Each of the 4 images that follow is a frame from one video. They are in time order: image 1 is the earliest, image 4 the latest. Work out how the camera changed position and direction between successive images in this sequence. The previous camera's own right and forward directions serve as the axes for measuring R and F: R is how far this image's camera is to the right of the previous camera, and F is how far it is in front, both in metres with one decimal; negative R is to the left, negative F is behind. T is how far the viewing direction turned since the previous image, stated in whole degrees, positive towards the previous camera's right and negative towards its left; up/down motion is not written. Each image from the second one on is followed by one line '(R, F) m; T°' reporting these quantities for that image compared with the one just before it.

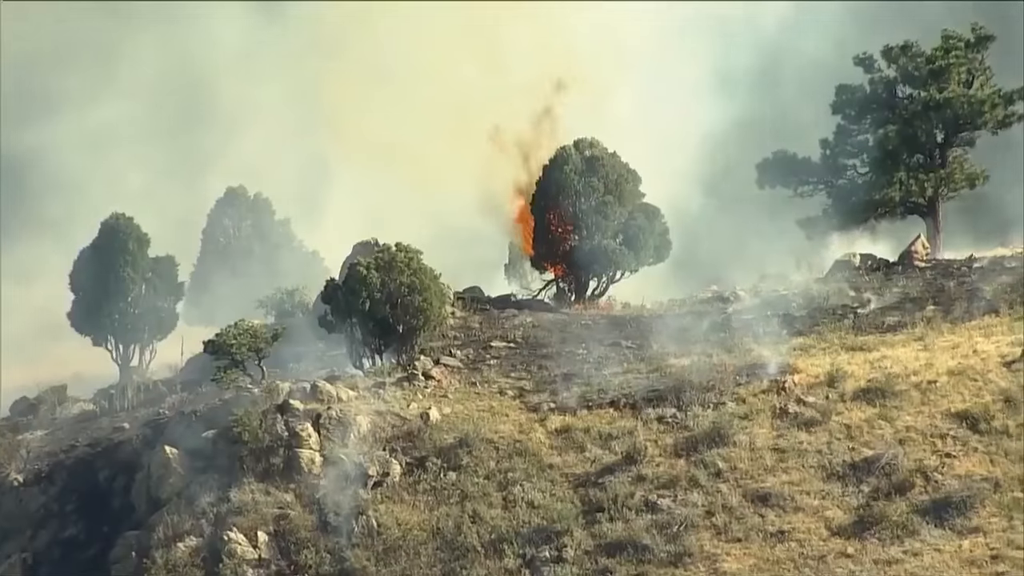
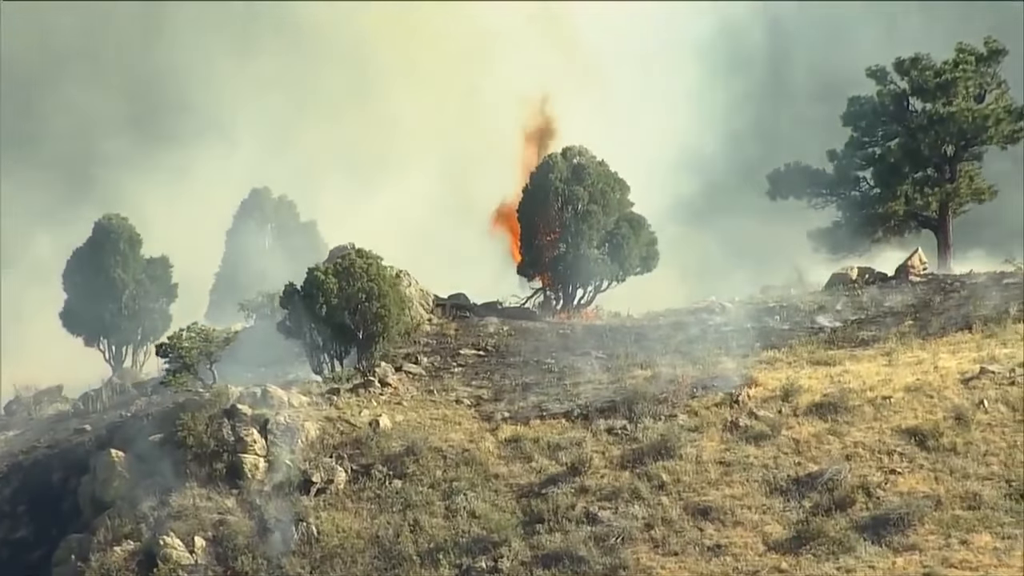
(+0.7, +0.2) m; +1°
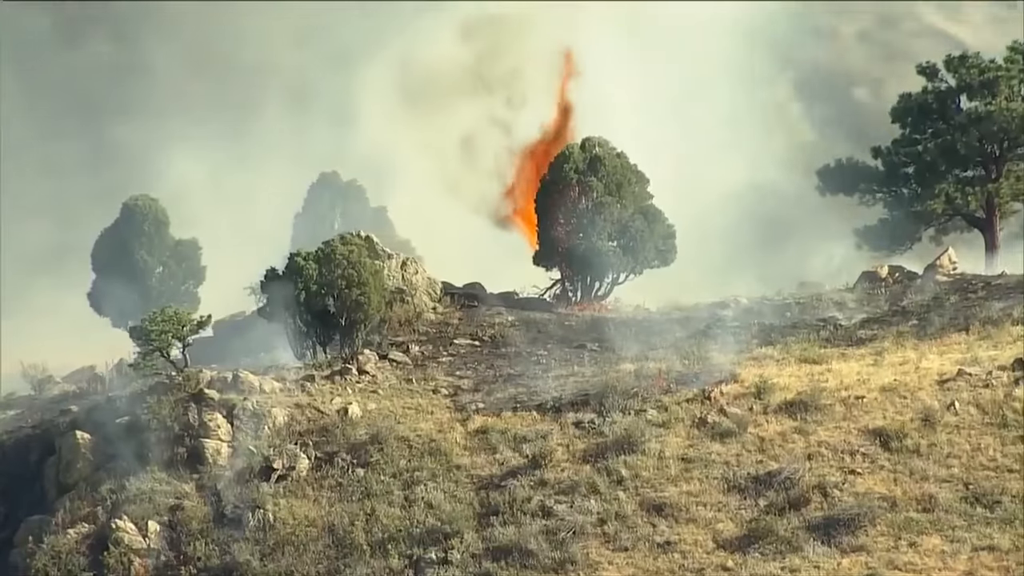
(+0.9, +0.1) m; -1°
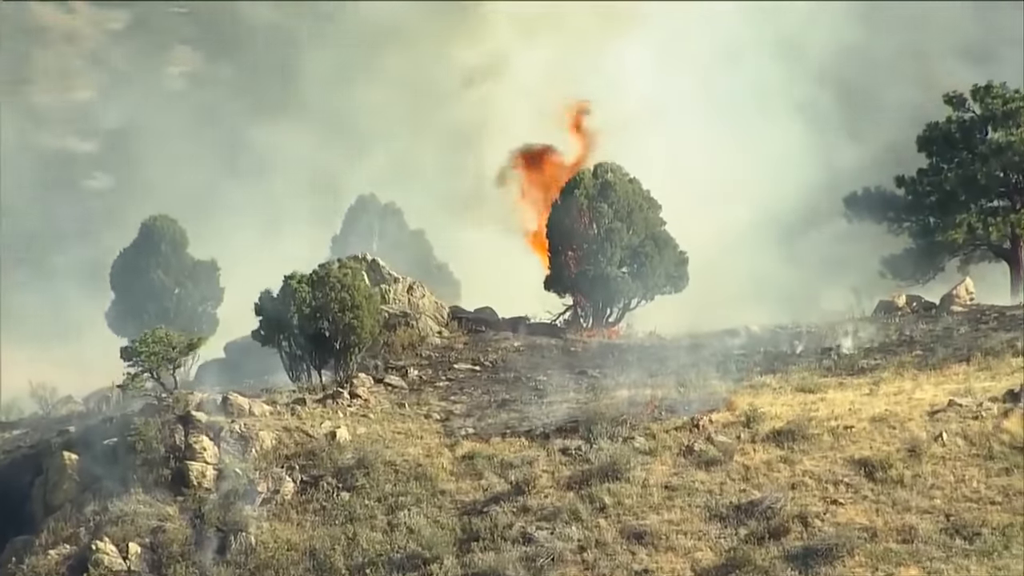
(+0.4, -0.1) m; -1°
